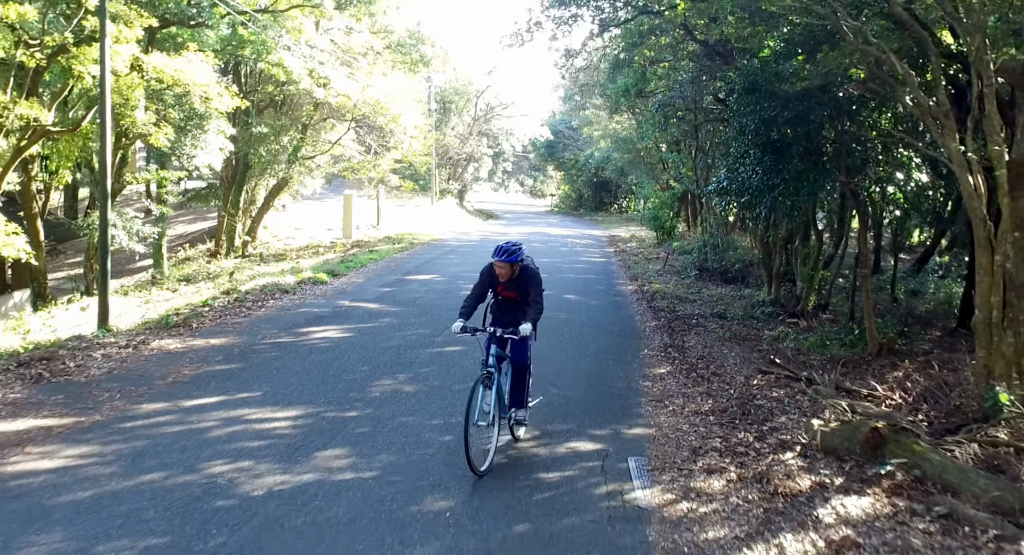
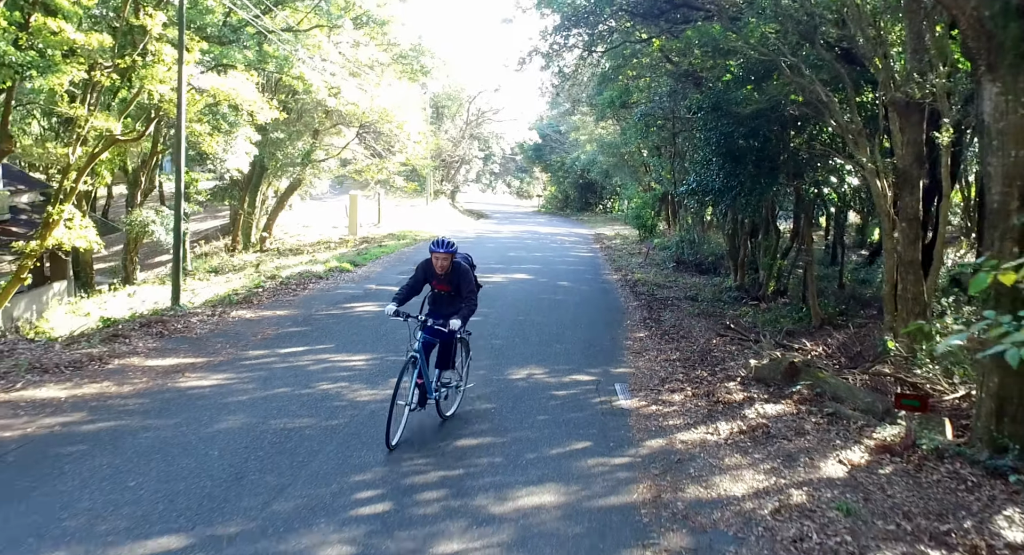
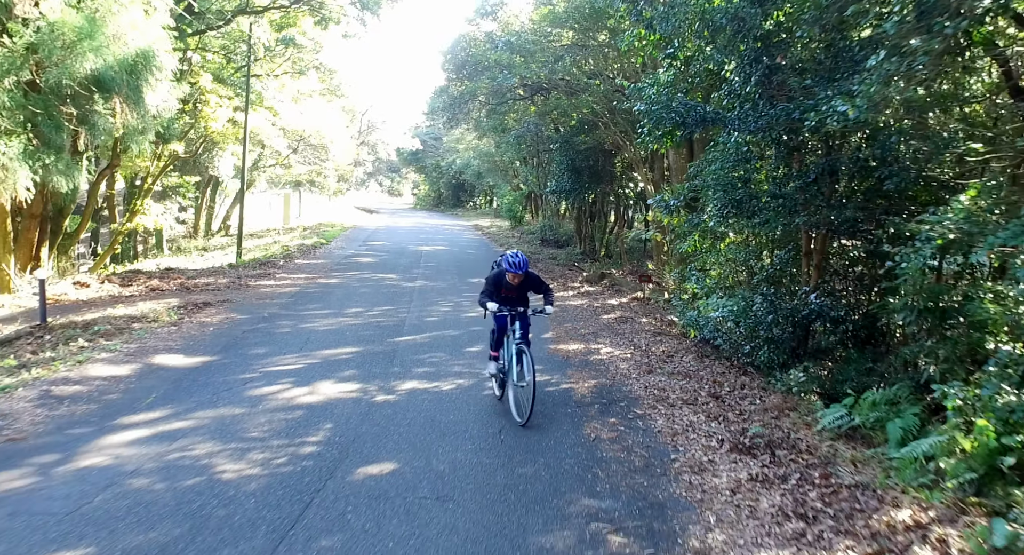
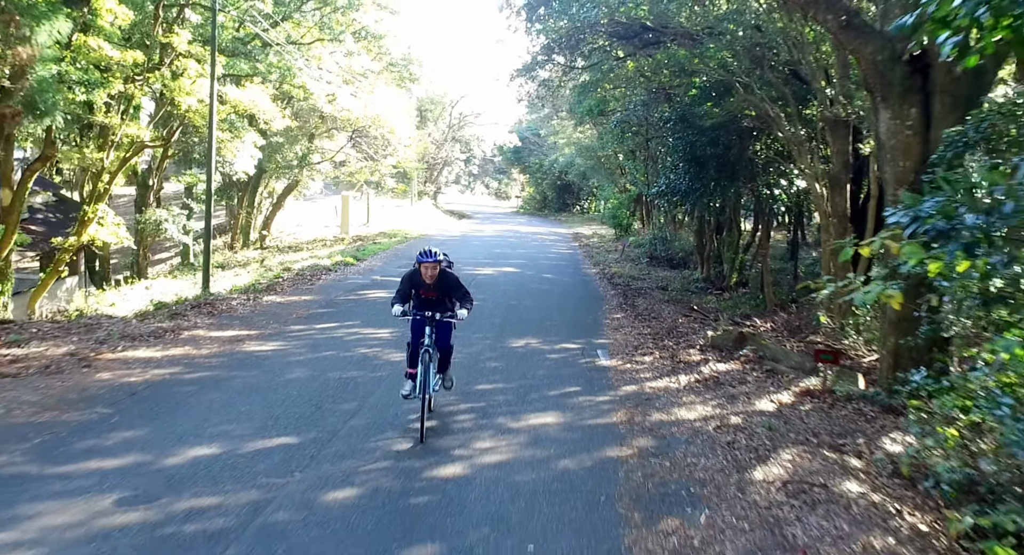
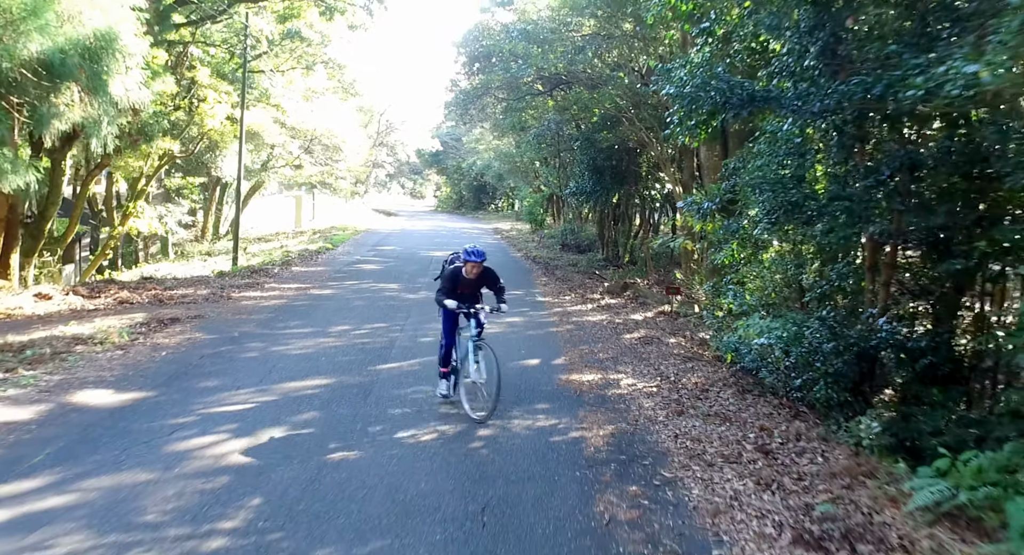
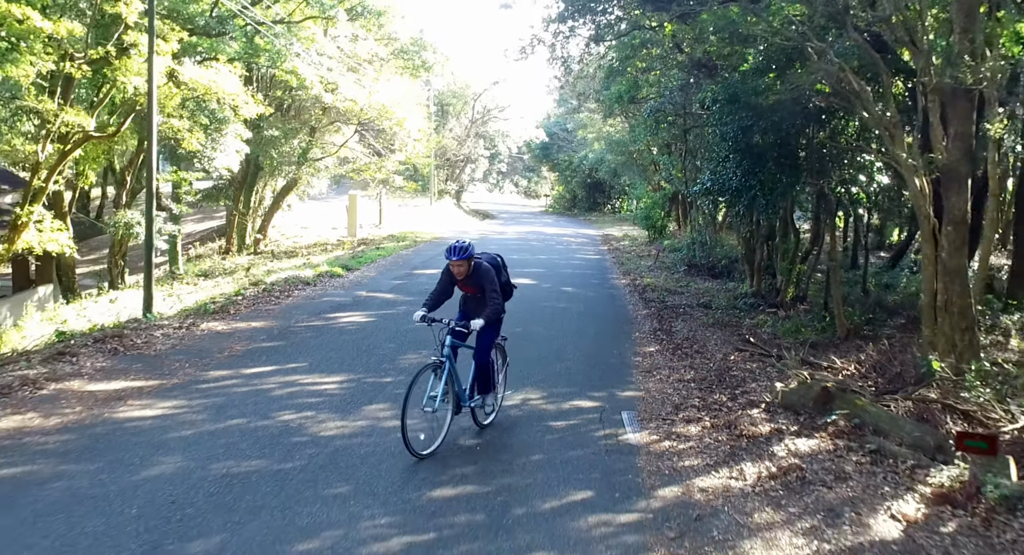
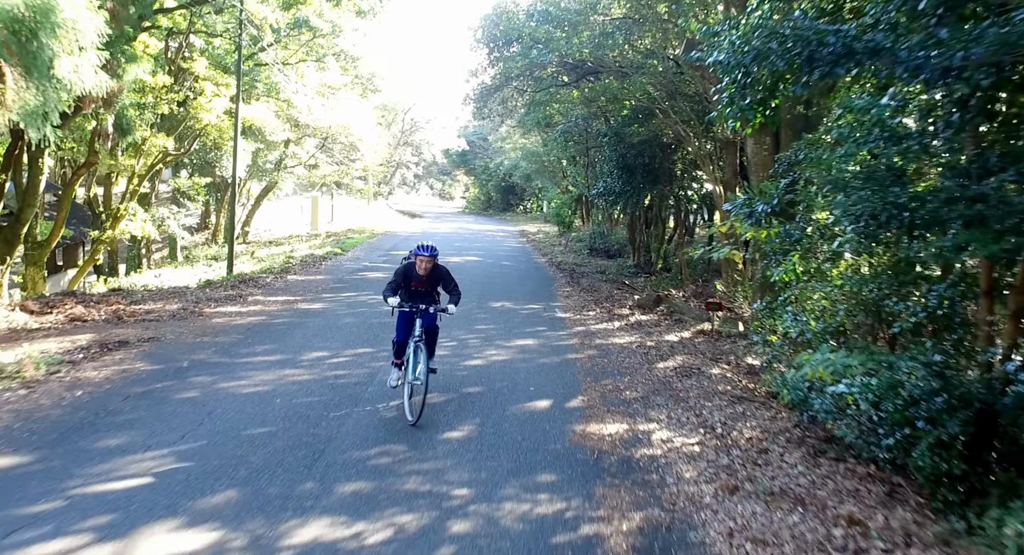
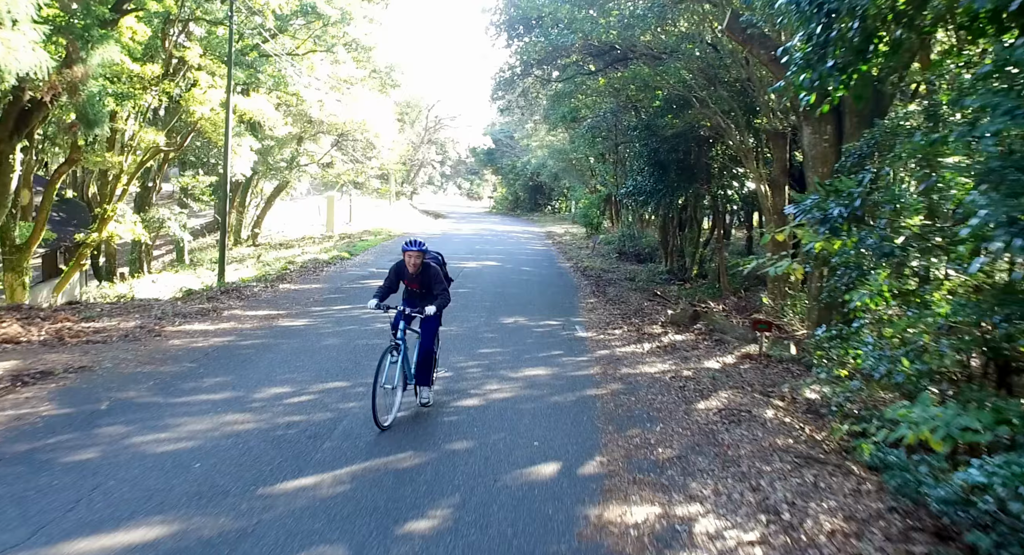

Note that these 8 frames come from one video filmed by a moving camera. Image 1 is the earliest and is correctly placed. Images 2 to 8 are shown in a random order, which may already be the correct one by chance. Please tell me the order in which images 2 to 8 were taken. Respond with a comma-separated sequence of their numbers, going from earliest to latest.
6, 2, 4, 8, 7, 5, 3
